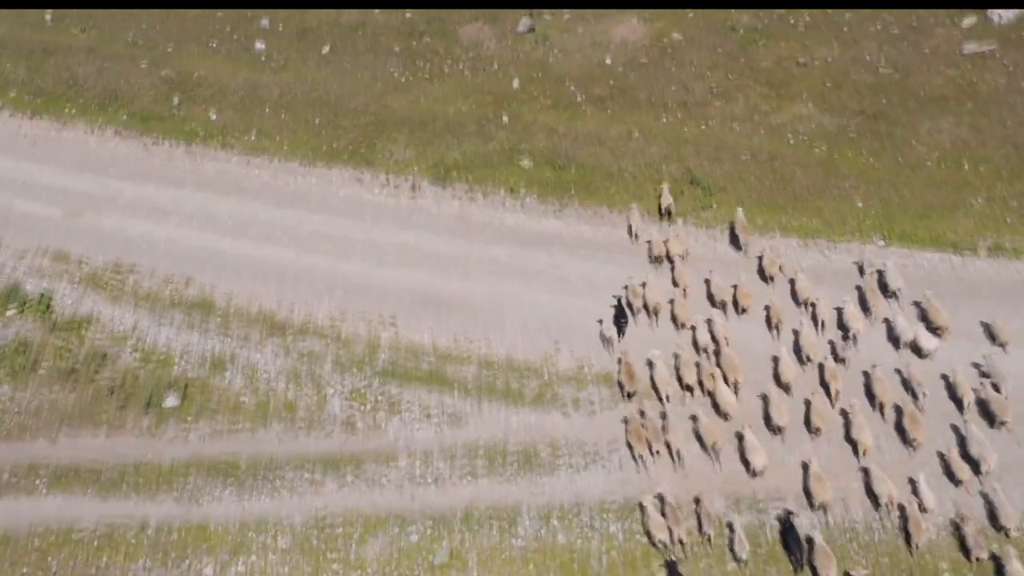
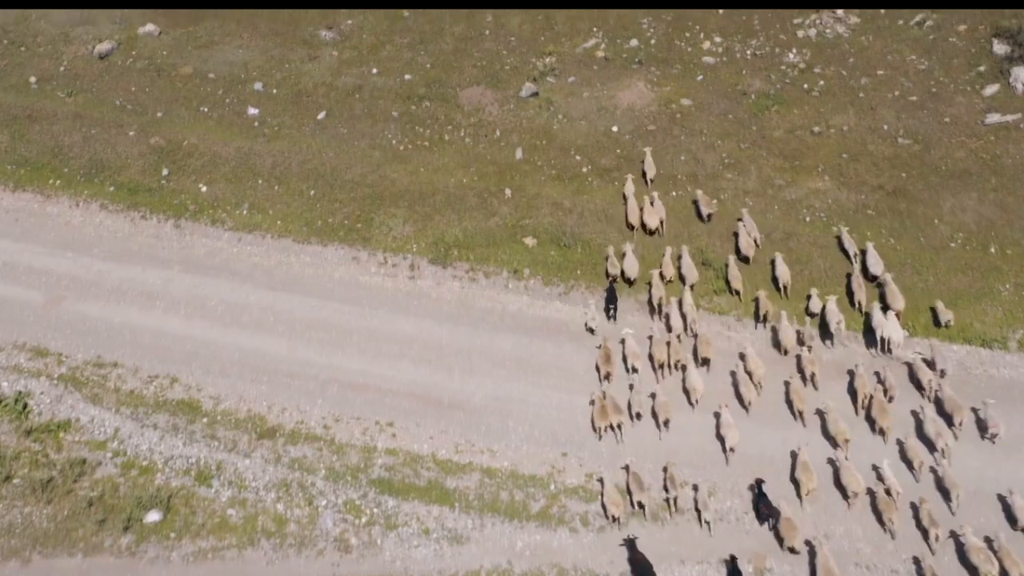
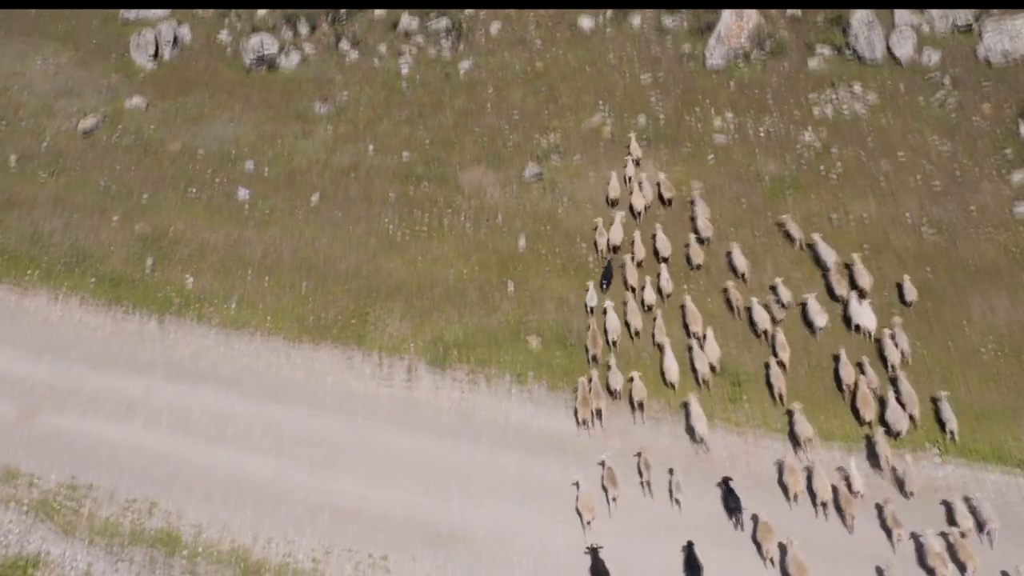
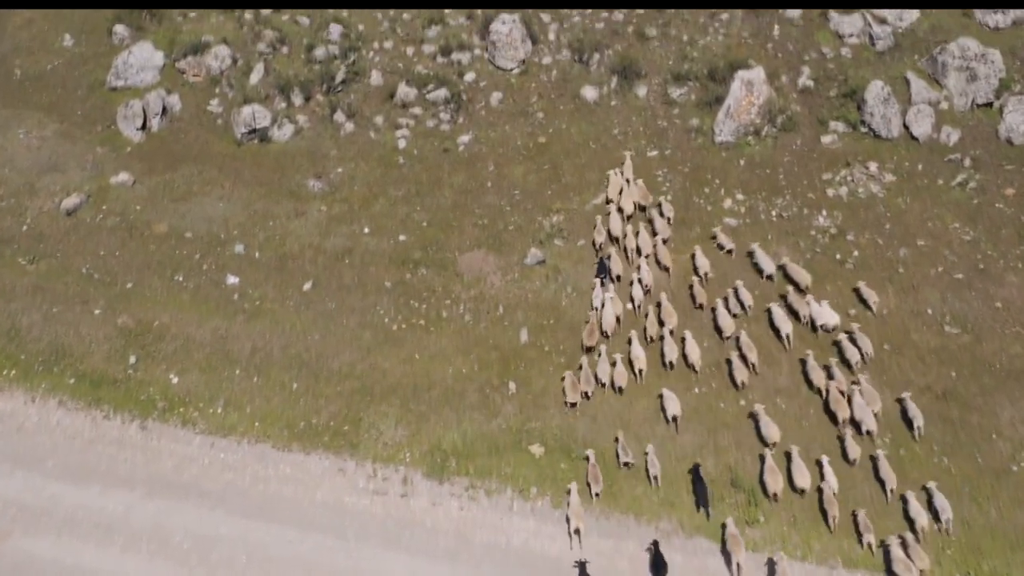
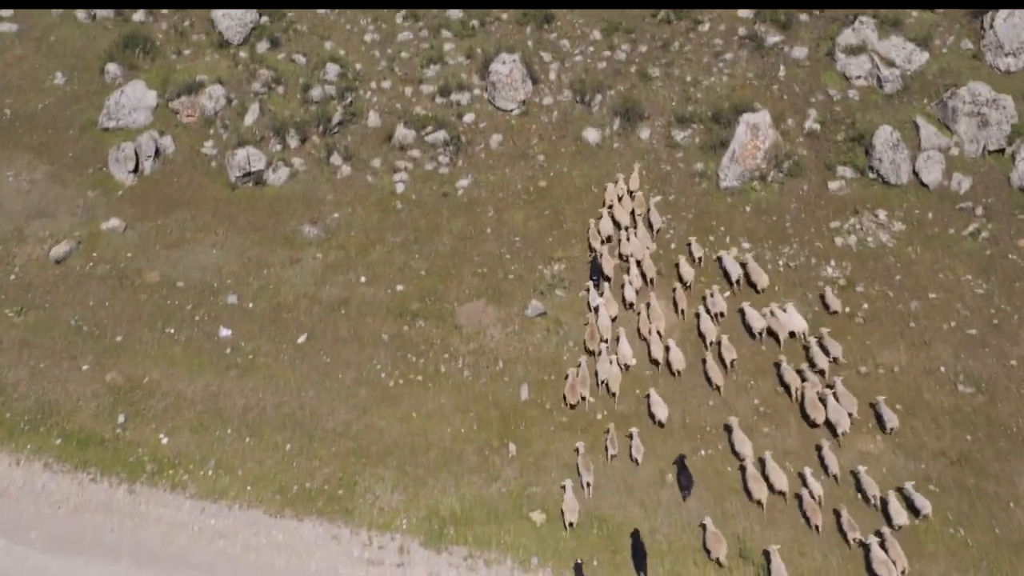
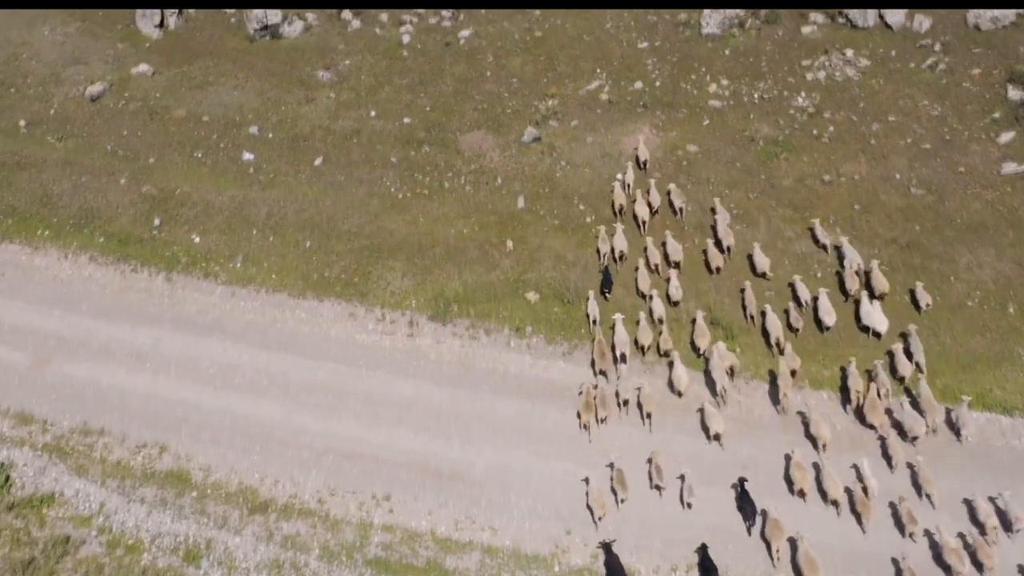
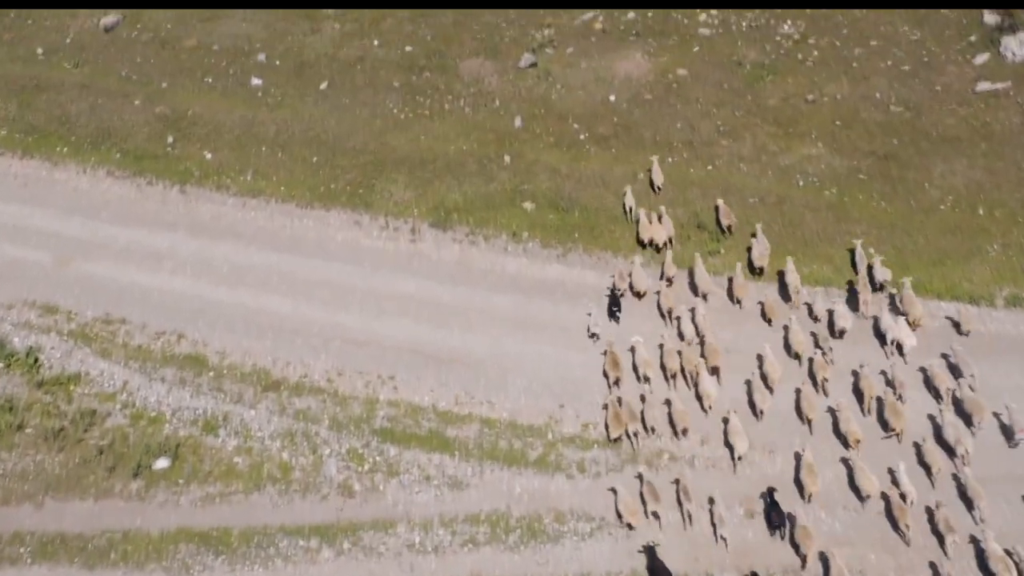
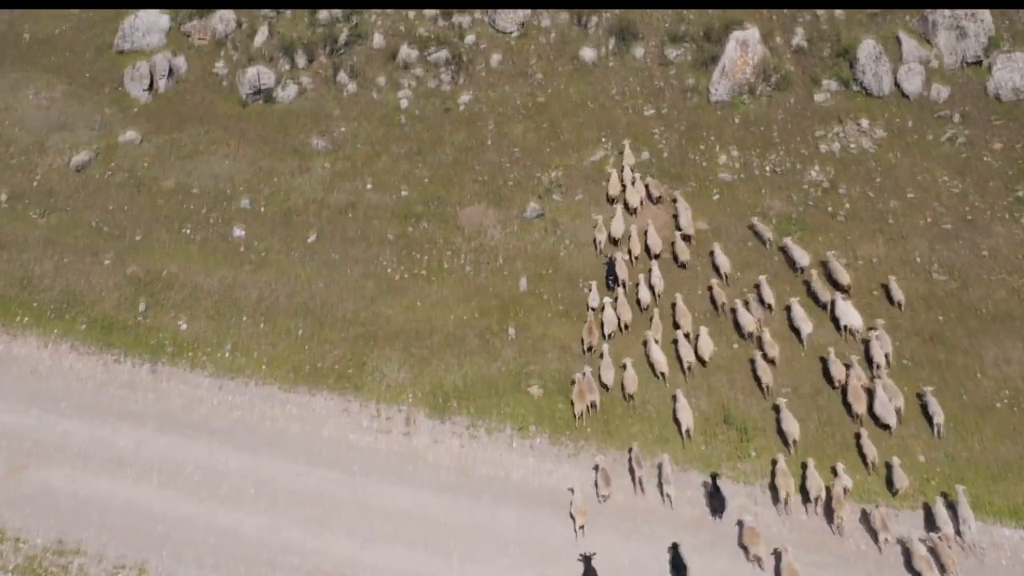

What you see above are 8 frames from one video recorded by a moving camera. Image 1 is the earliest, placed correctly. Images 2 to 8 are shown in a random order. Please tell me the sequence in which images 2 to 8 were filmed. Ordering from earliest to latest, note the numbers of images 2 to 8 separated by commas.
7, 2, 6, 3, 8, 4, 5
